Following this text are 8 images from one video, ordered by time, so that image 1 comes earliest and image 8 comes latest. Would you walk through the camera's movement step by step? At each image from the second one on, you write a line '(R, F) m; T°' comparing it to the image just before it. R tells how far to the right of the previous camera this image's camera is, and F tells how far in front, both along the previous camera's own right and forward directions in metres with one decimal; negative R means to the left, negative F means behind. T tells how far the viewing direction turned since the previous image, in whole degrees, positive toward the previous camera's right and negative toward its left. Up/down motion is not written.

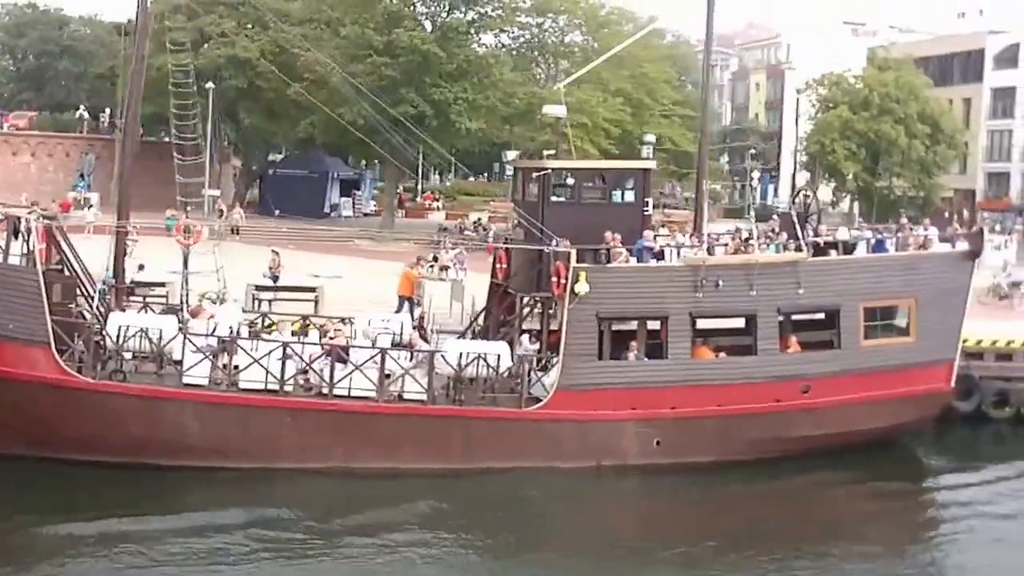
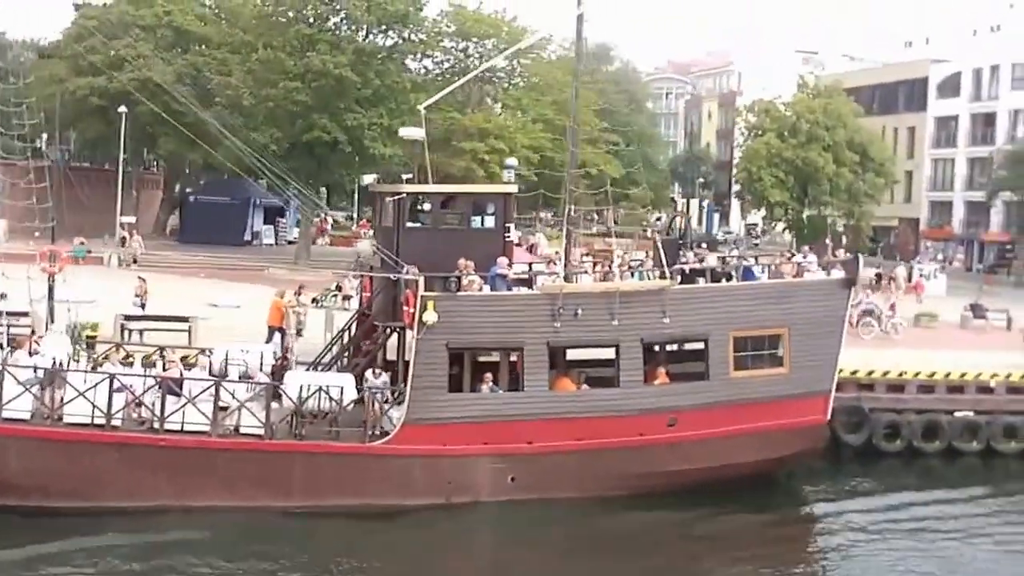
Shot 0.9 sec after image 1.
(+1.8, +0.9) m; +1°
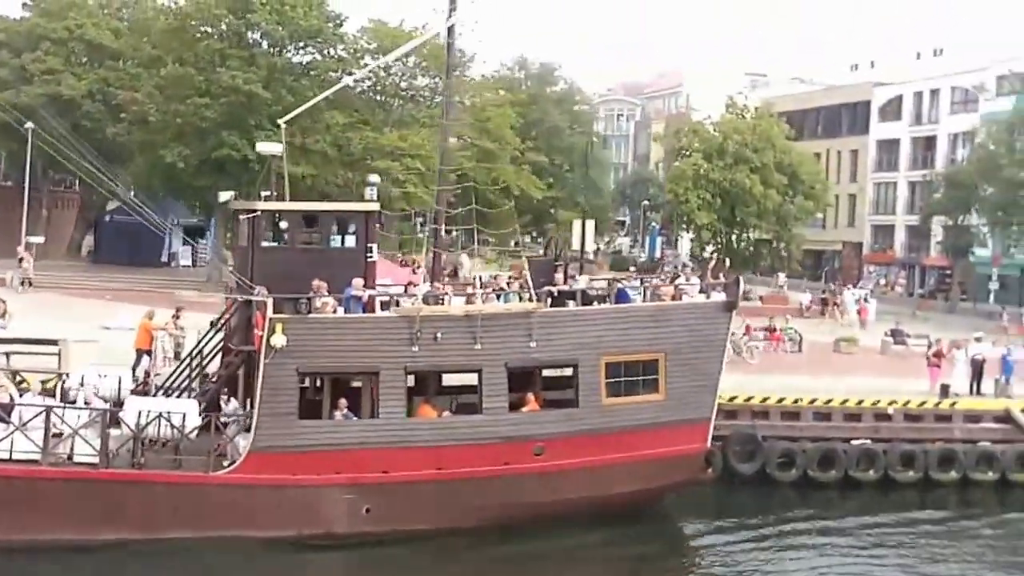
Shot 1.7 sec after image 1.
(+1.6, +0.9) m; +1°
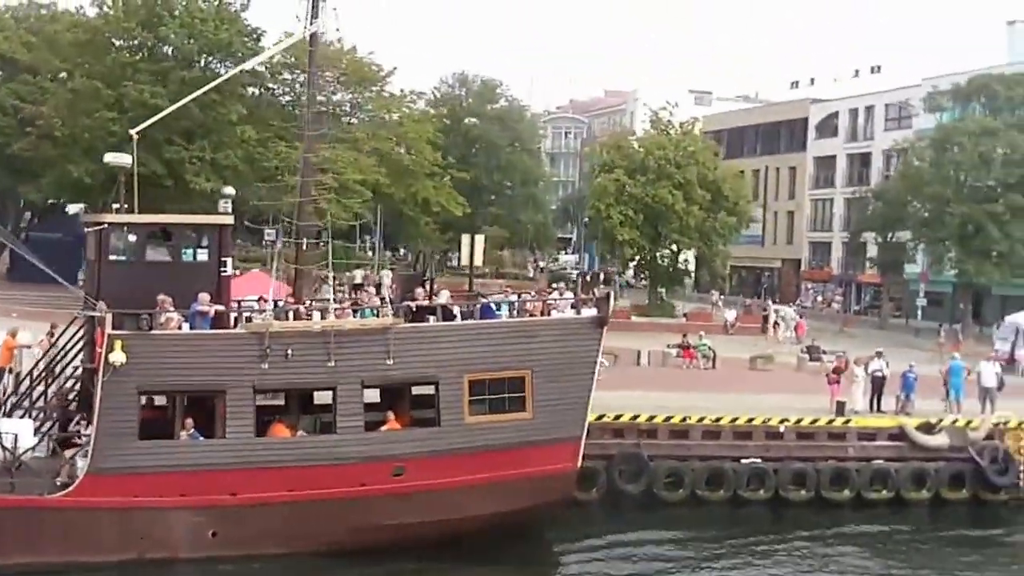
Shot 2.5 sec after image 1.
(+1.5, +0.6) m; +1°
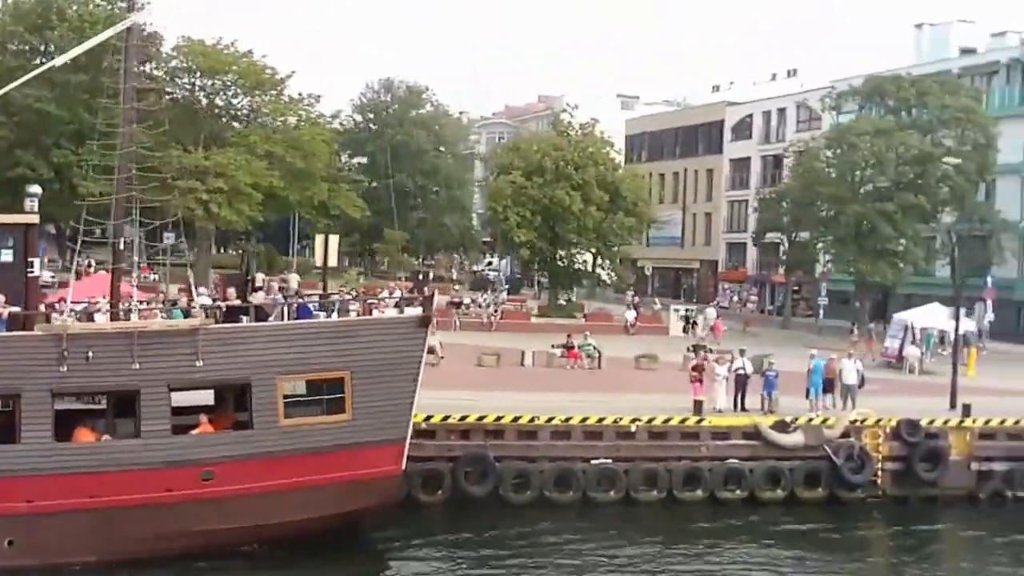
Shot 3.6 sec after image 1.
(+2.0, +0.3) m; +1°
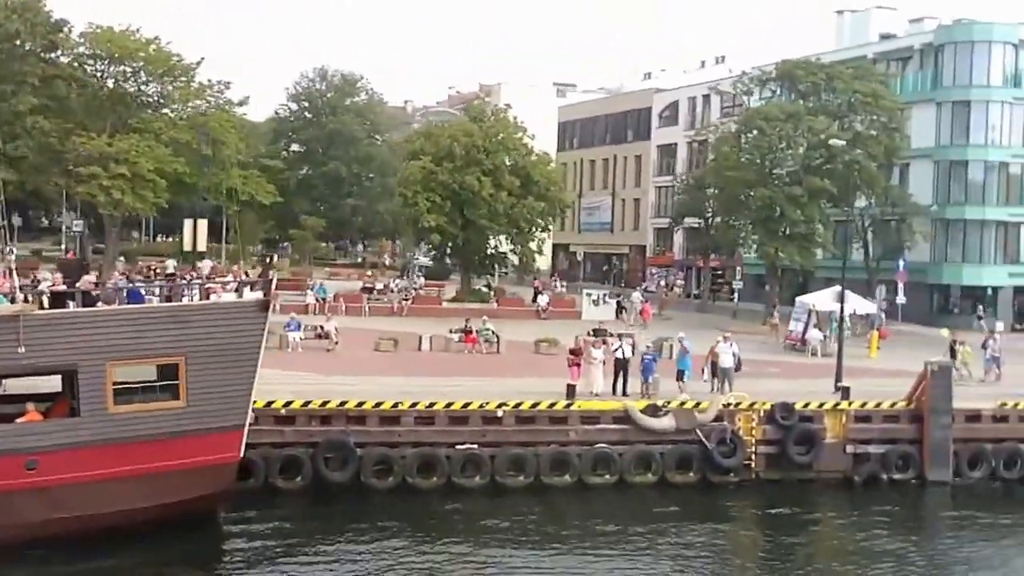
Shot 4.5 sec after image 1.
(+1.8, +0.3) m; +1°
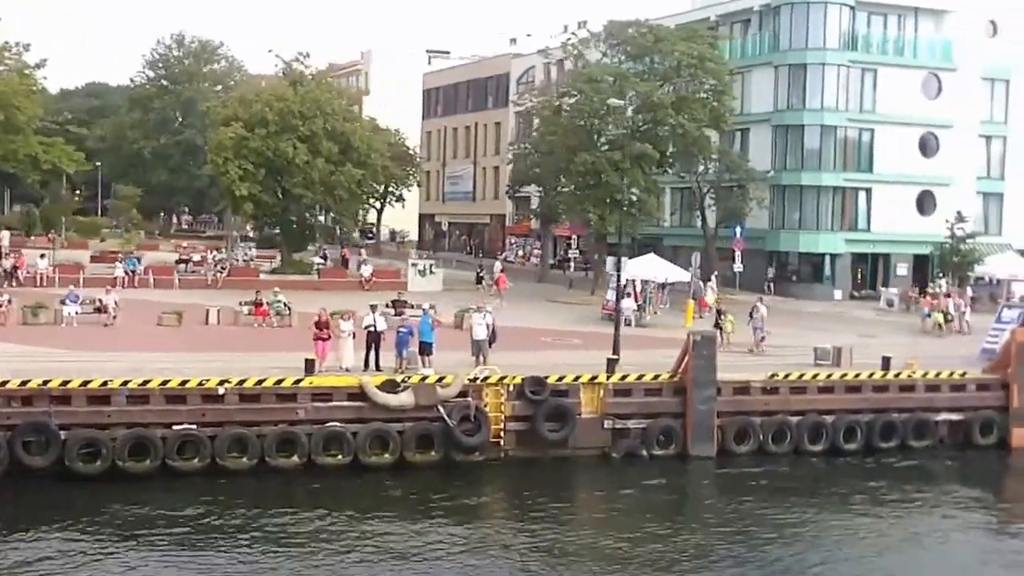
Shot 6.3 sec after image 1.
(+3.5, +1.4) m; +3°
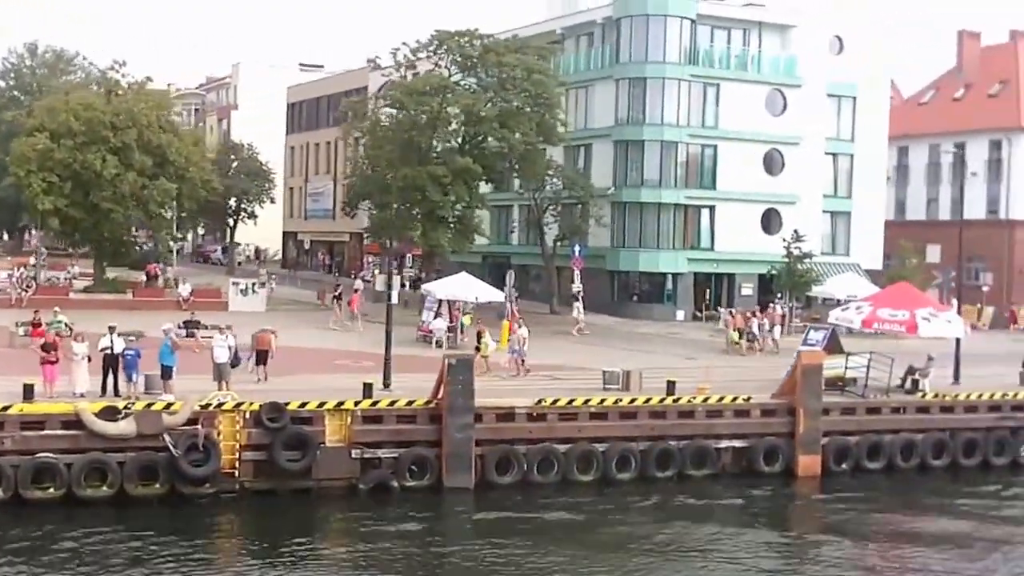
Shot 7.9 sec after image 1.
(+3.1, +1.5) m; +3°
